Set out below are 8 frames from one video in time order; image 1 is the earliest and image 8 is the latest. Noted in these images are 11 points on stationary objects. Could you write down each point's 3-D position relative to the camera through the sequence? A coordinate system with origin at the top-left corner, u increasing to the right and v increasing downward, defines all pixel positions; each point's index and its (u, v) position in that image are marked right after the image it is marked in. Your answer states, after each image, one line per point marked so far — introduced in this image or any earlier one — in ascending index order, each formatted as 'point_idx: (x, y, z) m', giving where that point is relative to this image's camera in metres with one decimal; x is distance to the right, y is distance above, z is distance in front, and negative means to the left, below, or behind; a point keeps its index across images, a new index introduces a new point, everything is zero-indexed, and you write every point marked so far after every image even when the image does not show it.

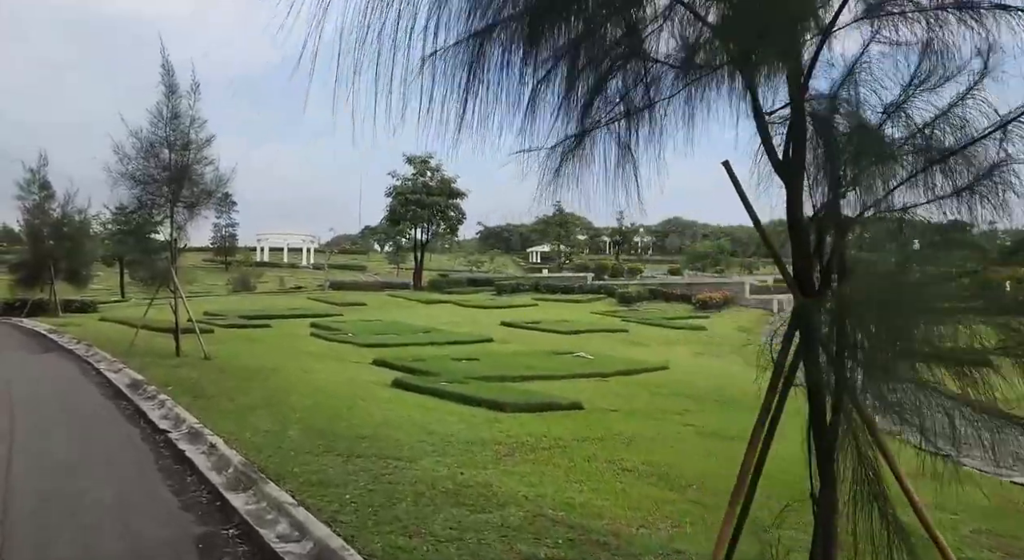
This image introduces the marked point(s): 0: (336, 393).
0: (-2.2, -1.4, +9.7) m
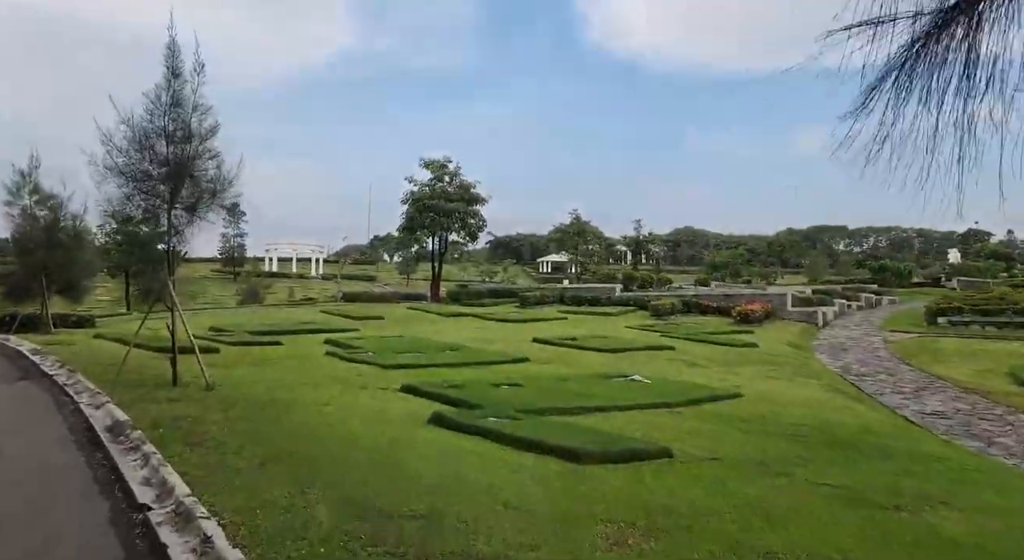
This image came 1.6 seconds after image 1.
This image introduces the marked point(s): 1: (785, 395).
0: (-1.5, -1.6, +7.8) m
1: (+4.5, -1.9, +12.5) m
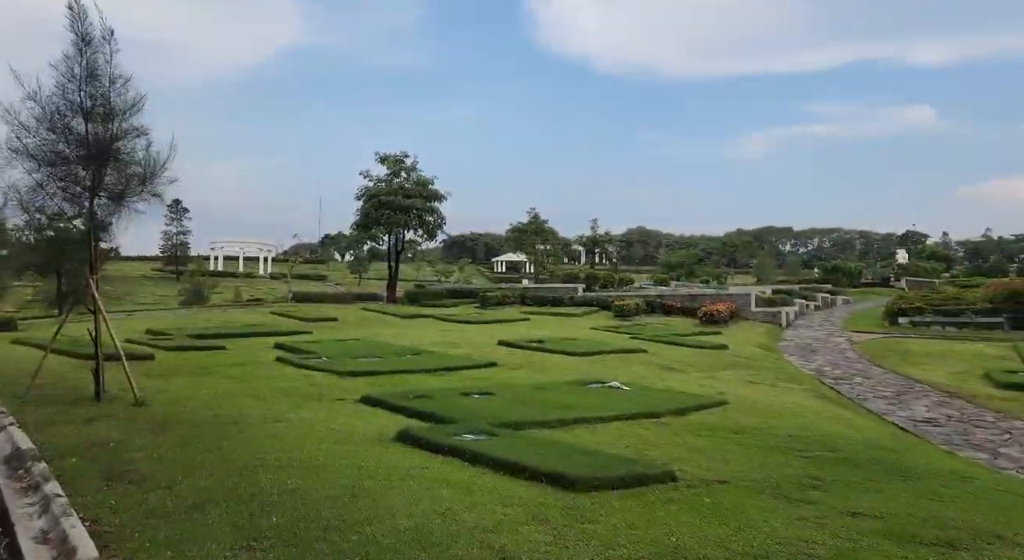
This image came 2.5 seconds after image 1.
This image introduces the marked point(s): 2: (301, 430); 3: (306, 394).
0: (-1.6, -1.6, +6.7) m
1: (+4.0, -1.9, +11.8) m
2: (-2.3, -1.7, +8.3) m
3: (-3.1, -1.7, +11.4) m
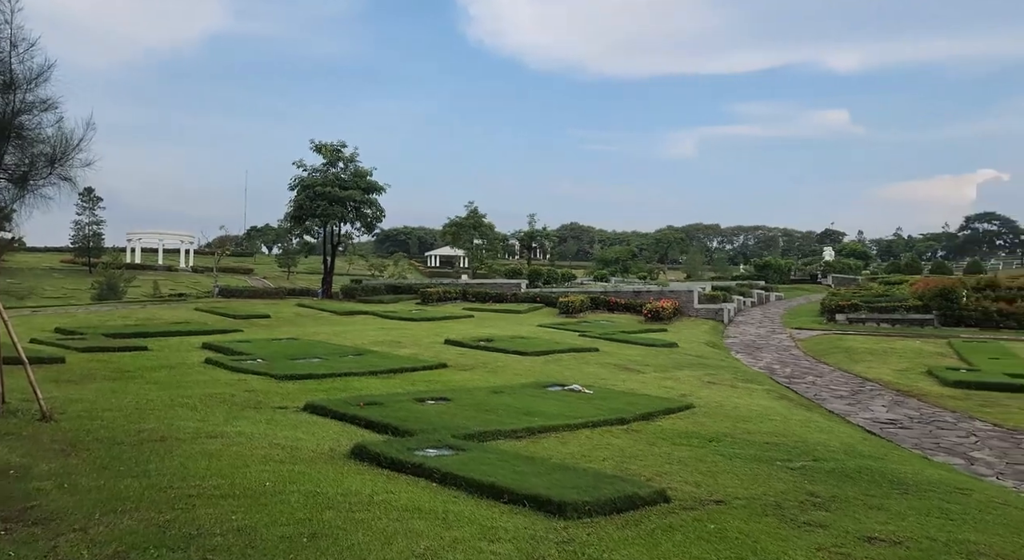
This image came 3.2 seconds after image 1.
0: (-1.8, -1.6, +5.8) m
1: (+3.4, -1.9, +11.4) m
2: (-2.6, -1.6, +7.4) m
3: (-3.7, -1.7, +10.4) m
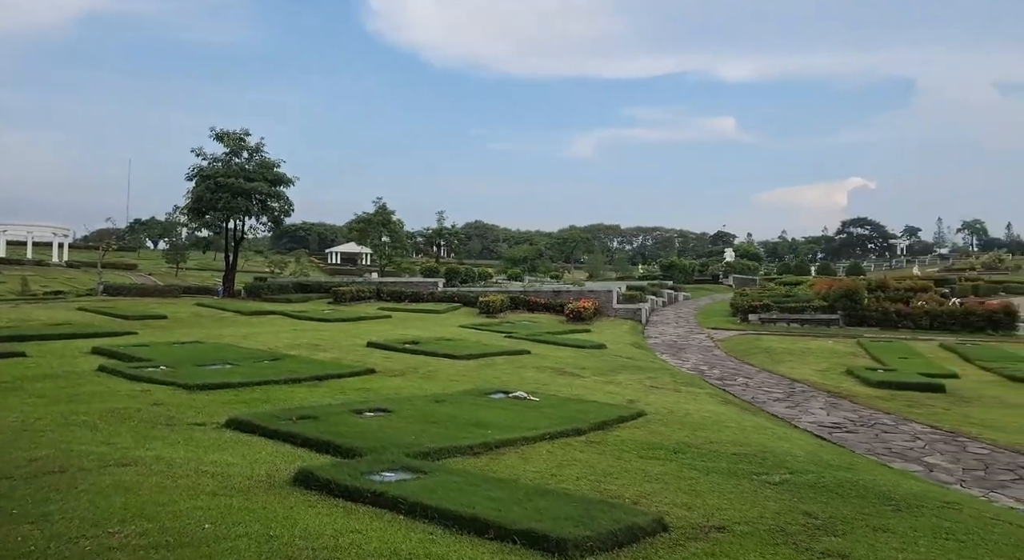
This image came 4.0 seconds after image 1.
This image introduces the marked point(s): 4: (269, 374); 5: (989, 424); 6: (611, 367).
0: (-1.9, -1.6, +4.9) m
1: (+2.6, -1.9, +11.0) m
2: (-2.9, -1.6, +6.3) m
3: (-4.3, -1.7, +9.1) m
4: (-4.4, -1.7, +13.6) m
5: (+7.7, -2.3, +12.2) m
6: (+2.0, -1.8, +15.6) m
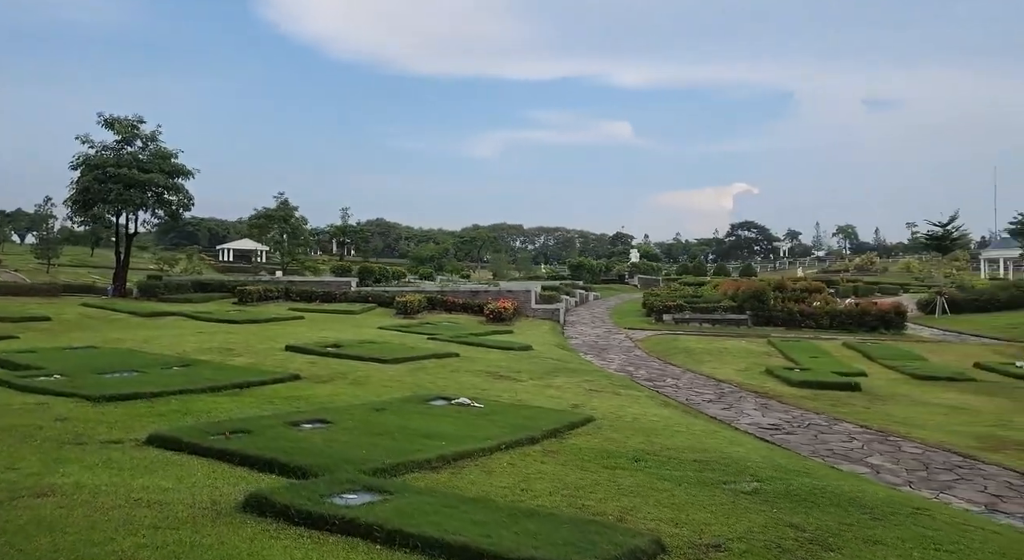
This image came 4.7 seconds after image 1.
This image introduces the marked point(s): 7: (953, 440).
0: (-1.9, -1.6, +4.2) m
1: (+1.8, -1.9, +10.9) m
2: (-3.1, -1.7, +5.5) m
3: (-4.8, -1.7, +8.1) m
4: (-5.4, -1.7, +12.5) m
5: (+6.7, -2.4, +12.7) m
6: (+0.6, -1.8, +15.3) m
7: (+6.4, -2.3, +11.0) m
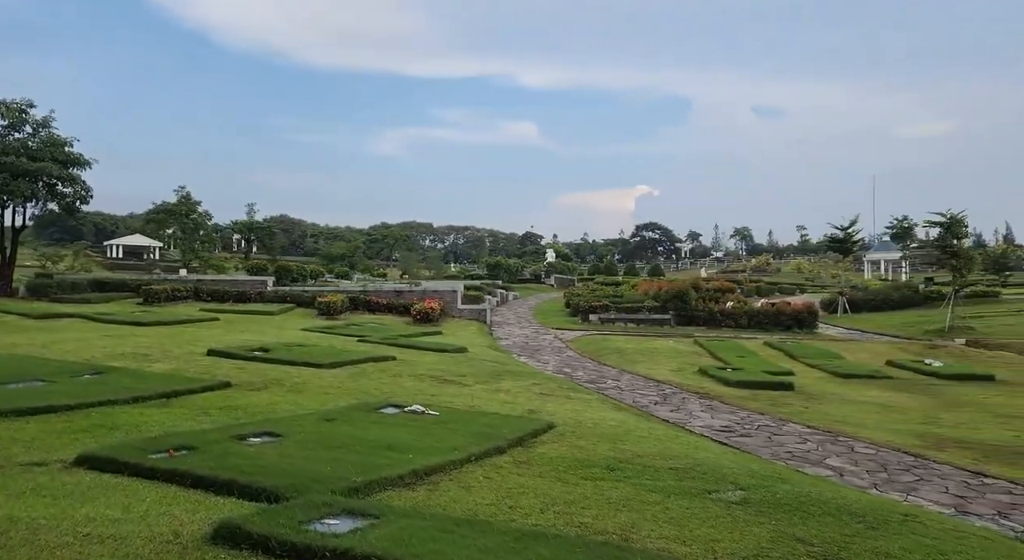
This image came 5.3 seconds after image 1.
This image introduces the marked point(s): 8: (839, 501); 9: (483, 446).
0: (-1.6, -1.7, +3.6) m
1: (+1.1, -2.0, +10.6) m
2: (-3.0, -1.7, +4.7) m
3: (-5.1, -1.7, +7.1) m
4: (-6.2, -1.7, +11.4) m
5: (+5.8, -2.4, +13.0) m
6: (-0.5, -1.8, +14.9) m
7: (+5.8, -2.4, +11.3) m
8: (+3.0, -2.0, +7.0) m
9: (-0.3, -1.9, +8.5) m
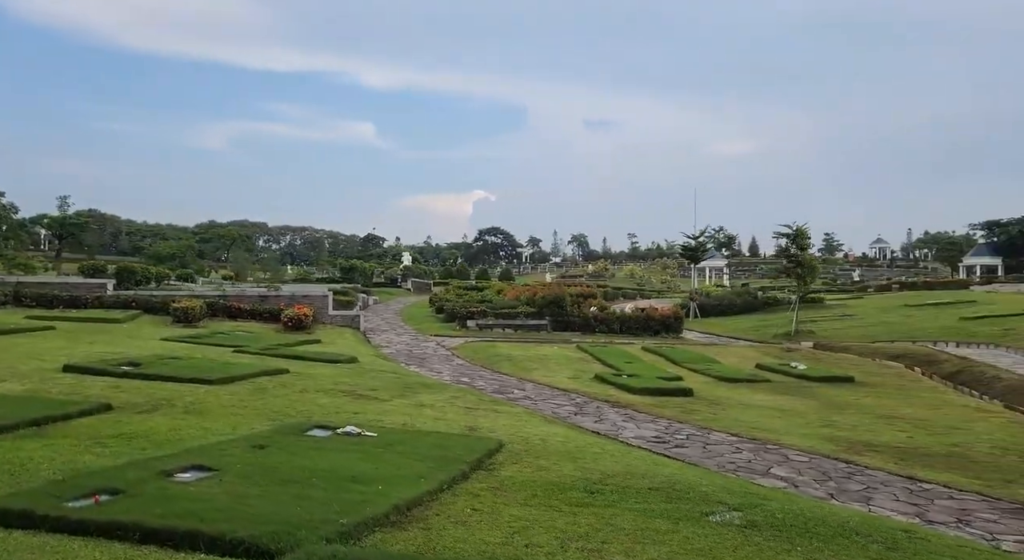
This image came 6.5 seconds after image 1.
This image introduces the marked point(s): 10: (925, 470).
0: (-0.9, -1.7, +2.7) m
1: (+0.3, -2.1, +10.2) m
2: (-2.5, -1.8, +3.5) m
3: (-5.0, -1.7, +5.4) m
4: (-7.0, -1.7, +9.4) m
5: (+4.4, -2.6, +13.5) m
6: (-2.1, -2.0, +14.0) m
7: (+4.7, -2.6, +11.8) m
8: (+2.9, -2.2, +7.0) m
9: (-0.7, -2.0, +7.8) m
10: (+5.5, -2.5, +10.1) m
